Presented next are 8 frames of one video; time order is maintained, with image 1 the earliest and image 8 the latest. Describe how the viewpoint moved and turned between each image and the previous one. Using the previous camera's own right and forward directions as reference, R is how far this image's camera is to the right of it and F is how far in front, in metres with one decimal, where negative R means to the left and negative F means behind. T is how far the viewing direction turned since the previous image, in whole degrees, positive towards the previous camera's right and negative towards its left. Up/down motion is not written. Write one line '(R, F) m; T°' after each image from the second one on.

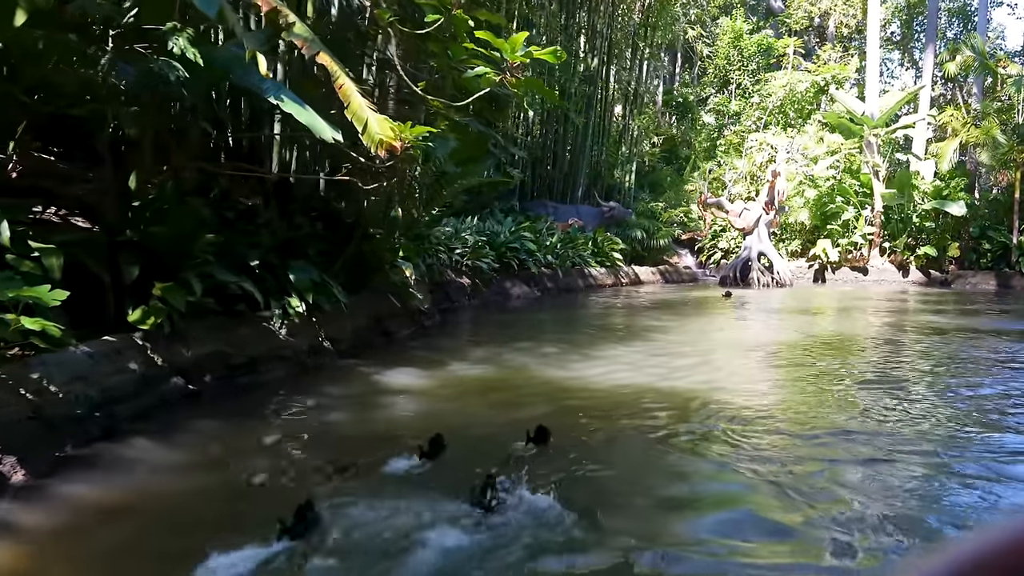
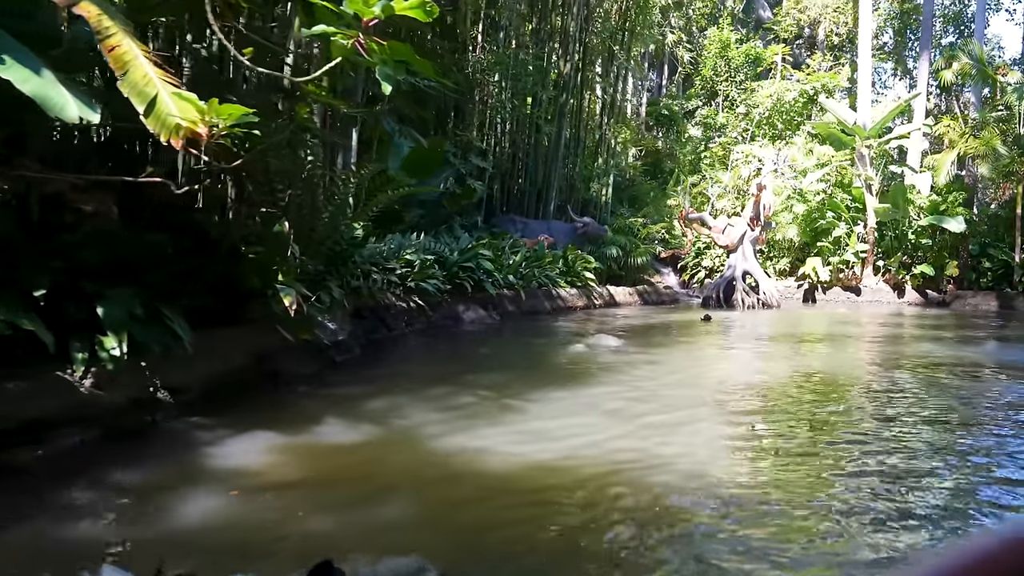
(+0.4, +0.9) m; 0°
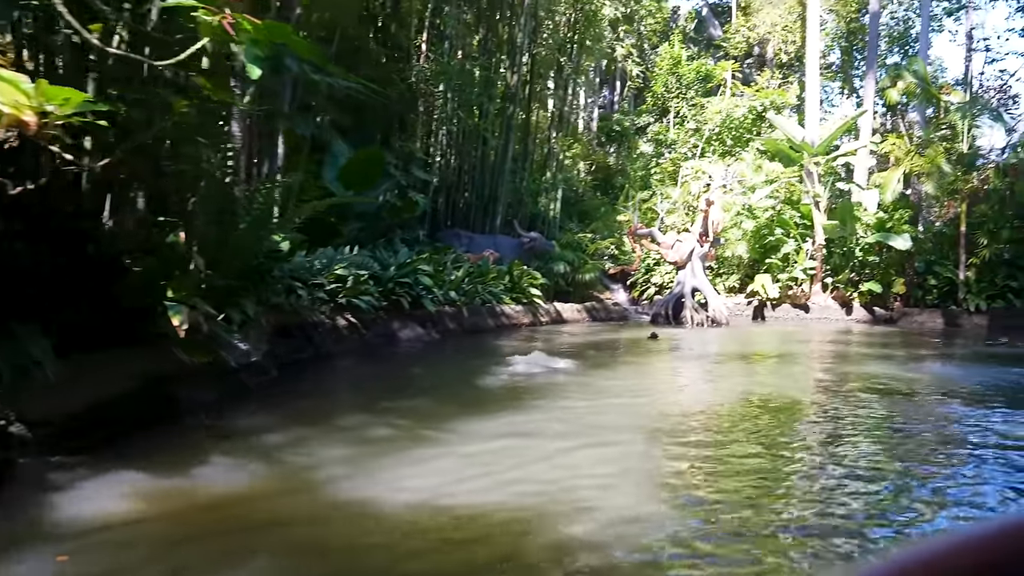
(+0.2, +0.3) m; +3°
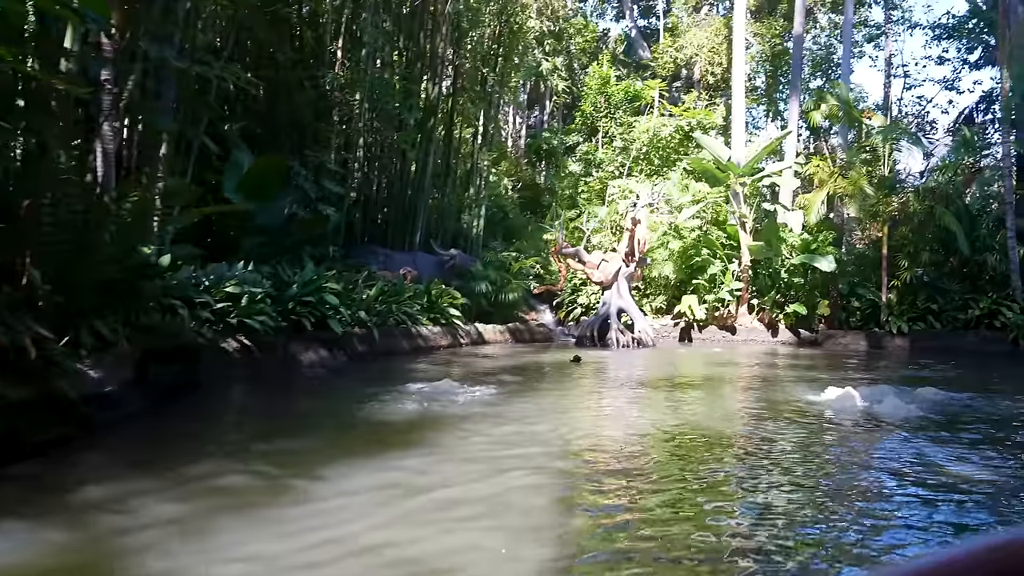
(+0.2, +0.5) m; +5°
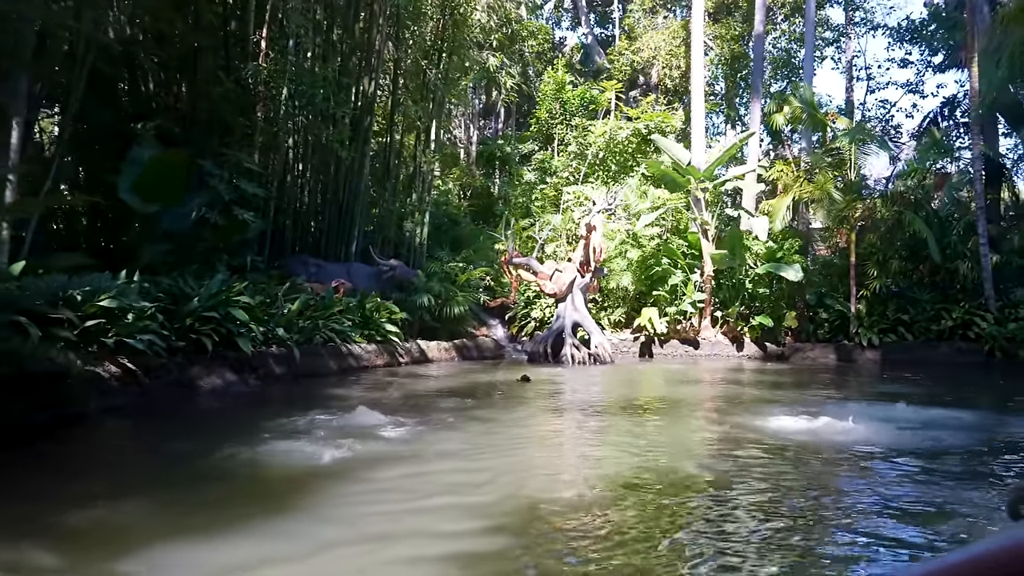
(+0.2, +0.9) m; +3°
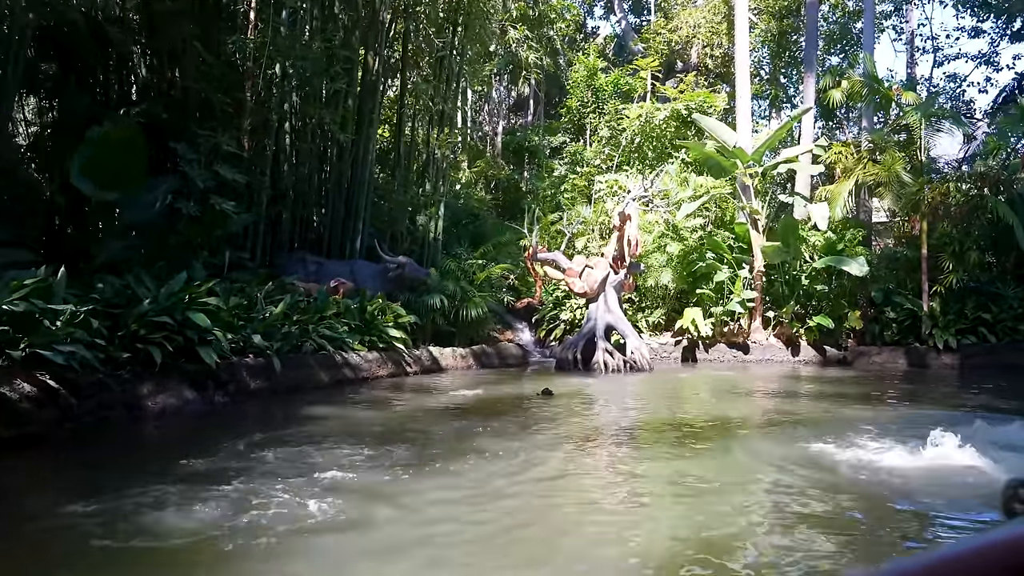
(+0.2, +1.2) m; -3°
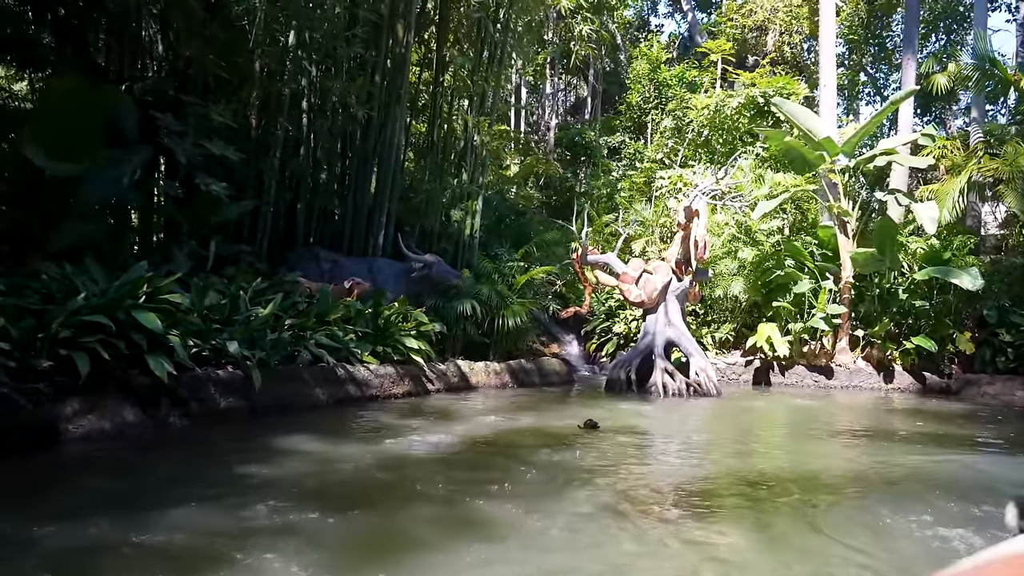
(+0.1, +1.3) m; -4°
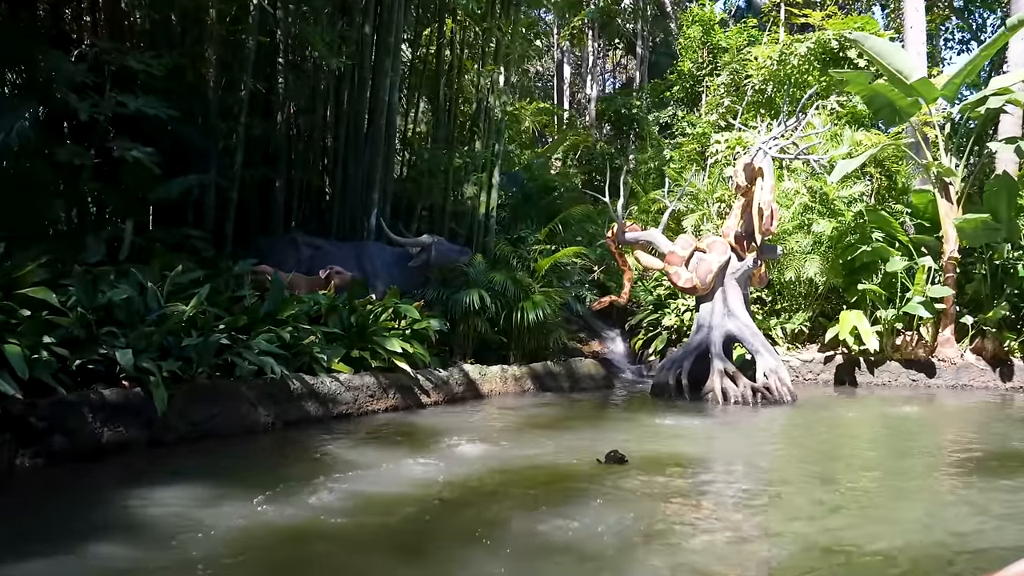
(+0.3, +1.4) m; -4°
